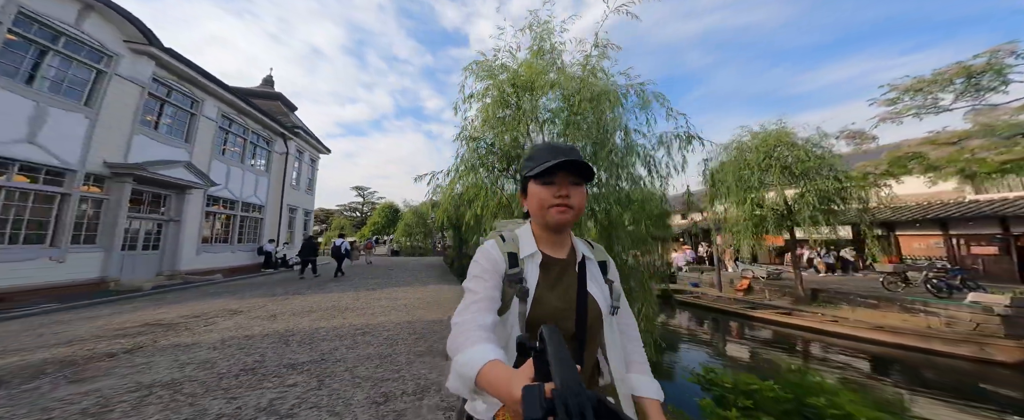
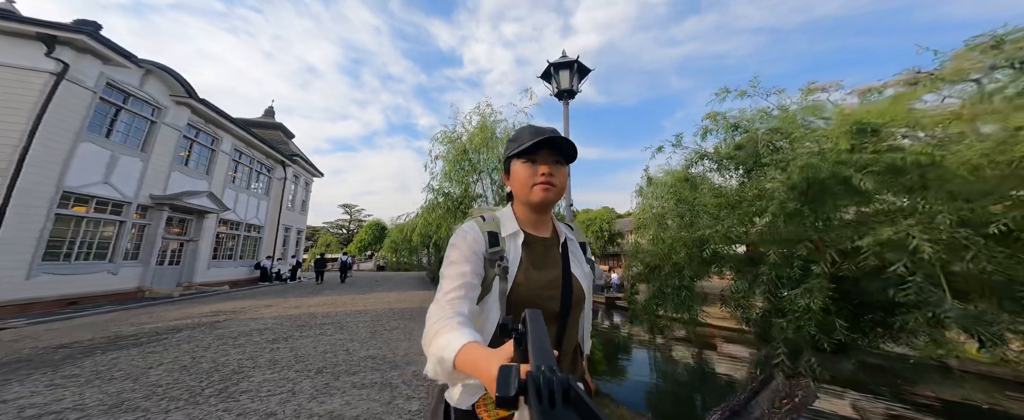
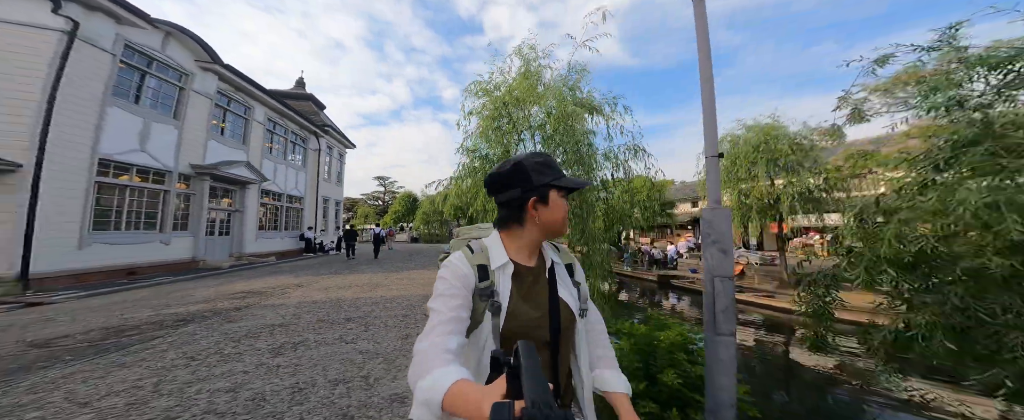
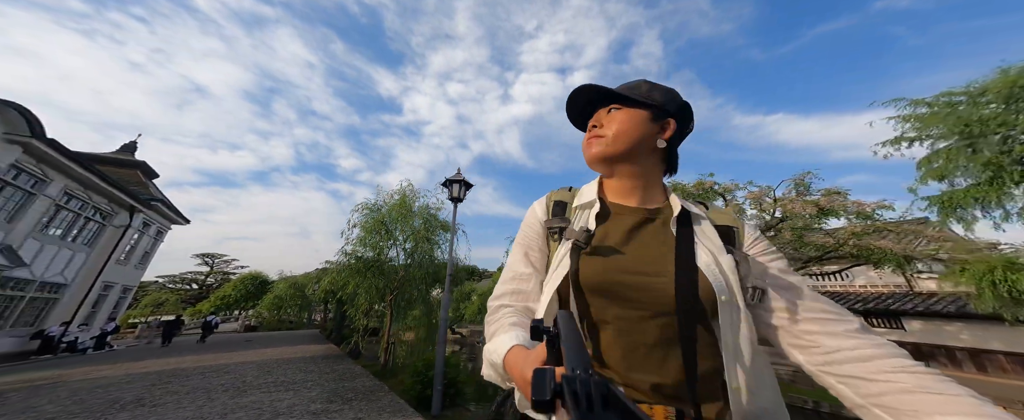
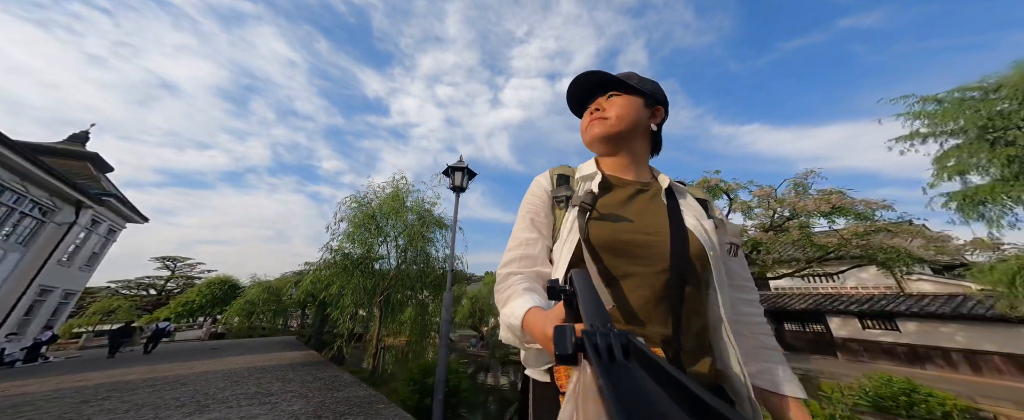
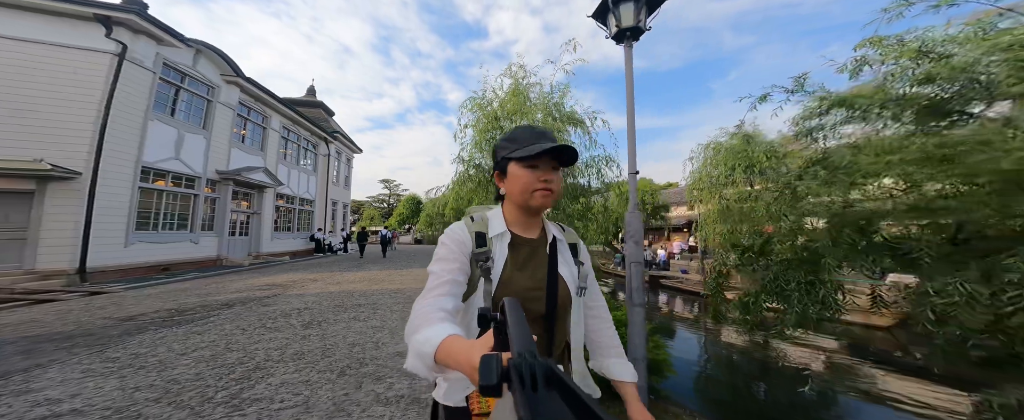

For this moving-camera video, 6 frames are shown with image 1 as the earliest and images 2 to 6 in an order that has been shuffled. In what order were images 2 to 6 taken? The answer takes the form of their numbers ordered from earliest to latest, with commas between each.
3, 6, 2, 5, 4
